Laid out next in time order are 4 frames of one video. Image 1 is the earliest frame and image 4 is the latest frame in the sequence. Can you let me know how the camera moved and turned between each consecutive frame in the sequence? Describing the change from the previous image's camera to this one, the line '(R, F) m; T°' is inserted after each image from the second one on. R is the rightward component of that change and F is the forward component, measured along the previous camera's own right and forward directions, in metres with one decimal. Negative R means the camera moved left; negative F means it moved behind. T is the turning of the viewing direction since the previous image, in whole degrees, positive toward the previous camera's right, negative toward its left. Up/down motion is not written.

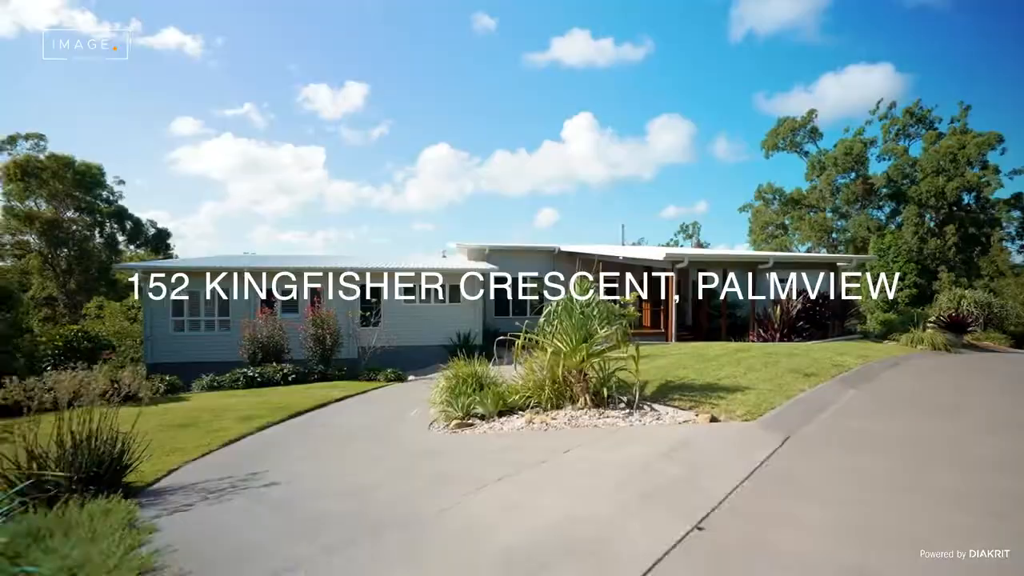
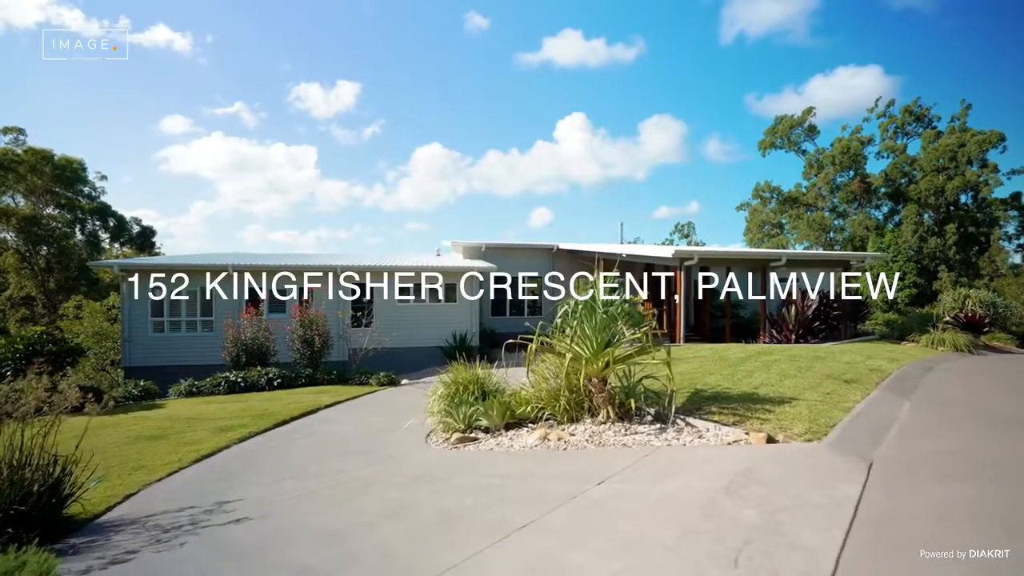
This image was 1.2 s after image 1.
(-0.2, +0.7) m; +1°
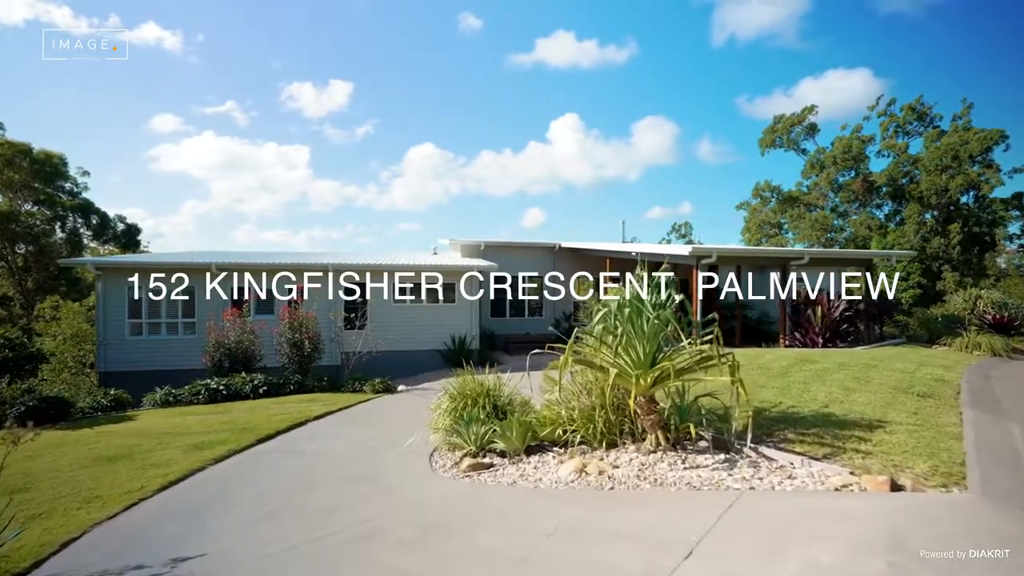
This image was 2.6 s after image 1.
(-0.2, +0.8) m; +1°
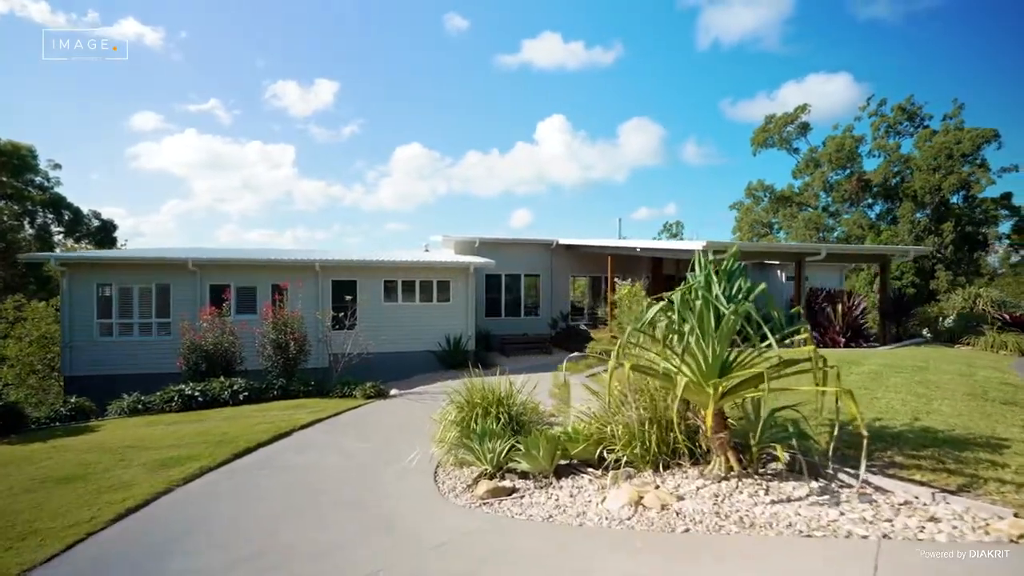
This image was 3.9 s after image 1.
(-0.3, +0.8) m; +1°
